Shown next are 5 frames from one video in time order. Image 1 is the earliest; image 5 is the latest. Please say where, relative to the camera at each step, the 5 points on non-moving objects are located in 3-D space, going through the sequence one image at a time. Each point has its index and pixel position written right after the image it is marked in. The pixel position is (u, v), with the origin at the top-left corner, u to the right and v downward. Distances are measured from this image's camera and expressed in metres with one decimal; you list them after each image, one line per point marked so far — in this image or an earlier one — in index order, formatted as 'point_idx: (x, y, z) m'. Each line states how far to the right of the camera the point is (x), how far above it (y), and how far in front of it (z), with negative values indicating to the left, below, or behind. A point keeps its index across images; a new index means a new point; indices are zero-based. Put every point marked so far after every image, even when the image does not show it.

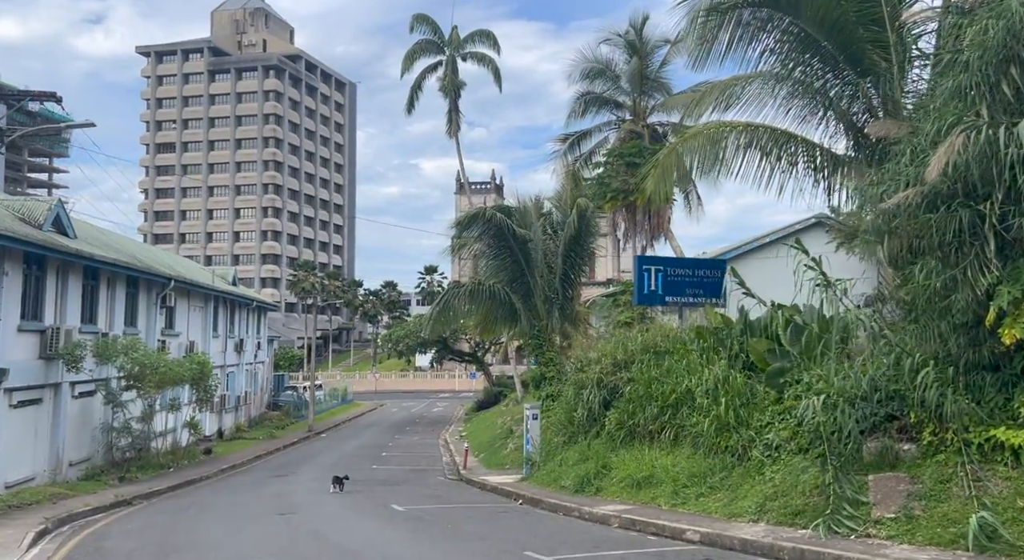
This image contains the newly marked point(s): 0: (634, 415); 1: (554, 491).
0: (+2.0, -2.3, +16.9) m
1: (+0.7, -3.7, +17.8) m
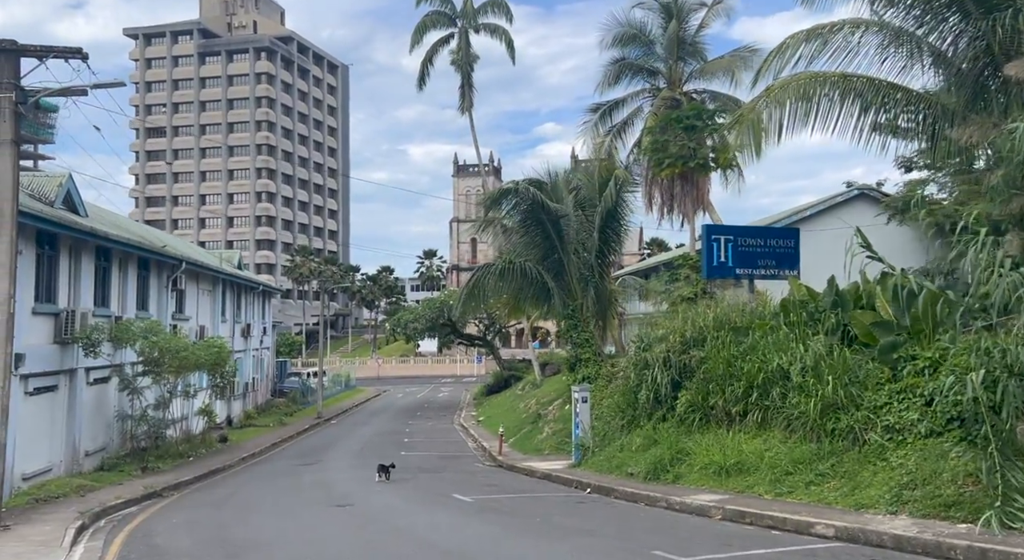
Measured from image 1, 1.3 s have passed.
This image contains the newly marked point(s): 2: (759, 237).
0: (+3.1, -1.8, +15.7) m
1: (+1.8, -3.2, +16.6) m
2: (+4.3, +0.8, +17.6) m
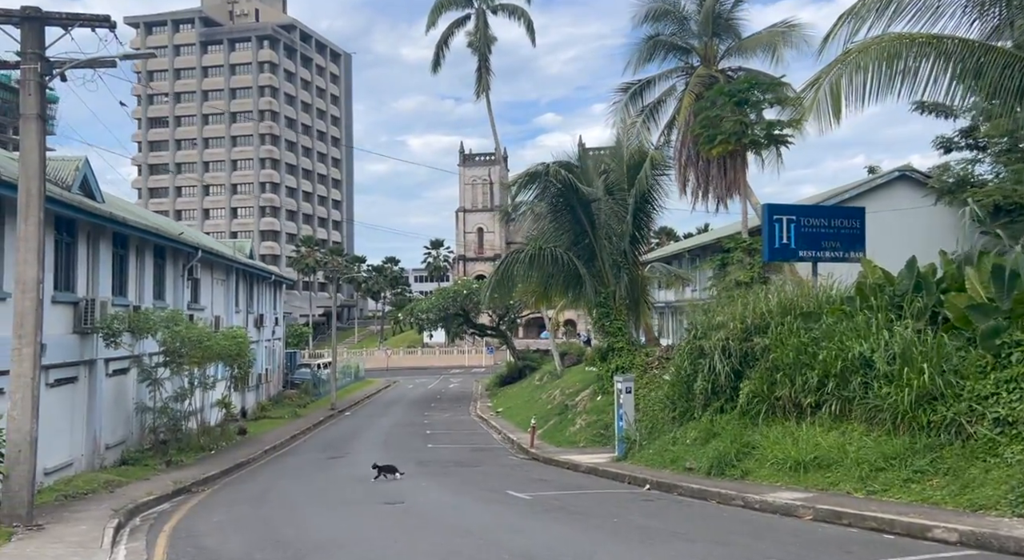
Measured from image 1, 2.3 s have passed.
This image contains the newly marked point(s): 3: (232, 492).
0: (+3.9, -1.6, +14.9) m
1: (+2.6, -3.0, +15.8) m
2: (+5.1, +1.0, +16.7) m
3: (-4.6, -3.5, +16.9) m
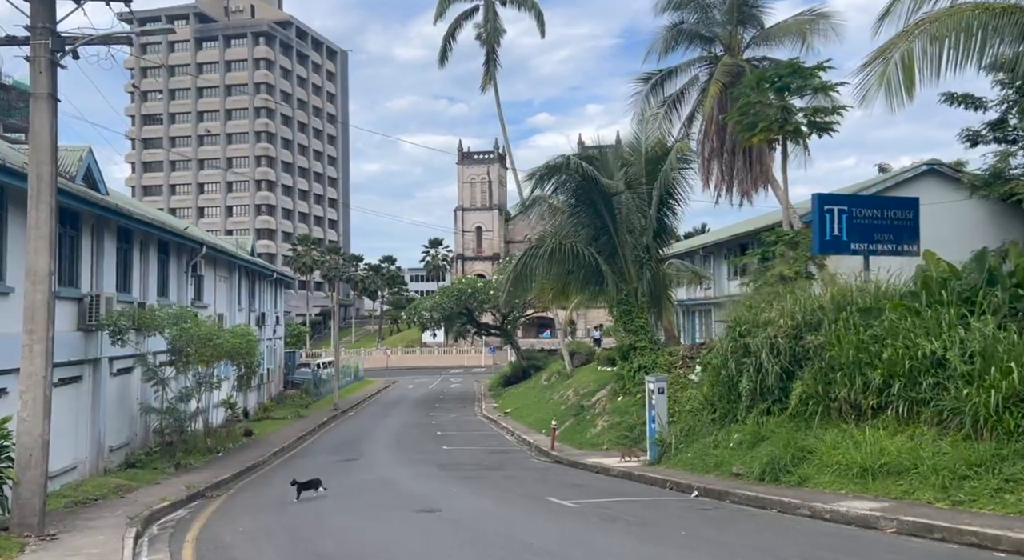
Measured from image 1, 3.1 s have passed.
0: (+4.4, -1.5, +14.0) m
1: (+3.1, -2.9, +14.9) m
2: (+5.6, +1.1, +15.9) m
3: (-4.1, -3.4, +16.0) m
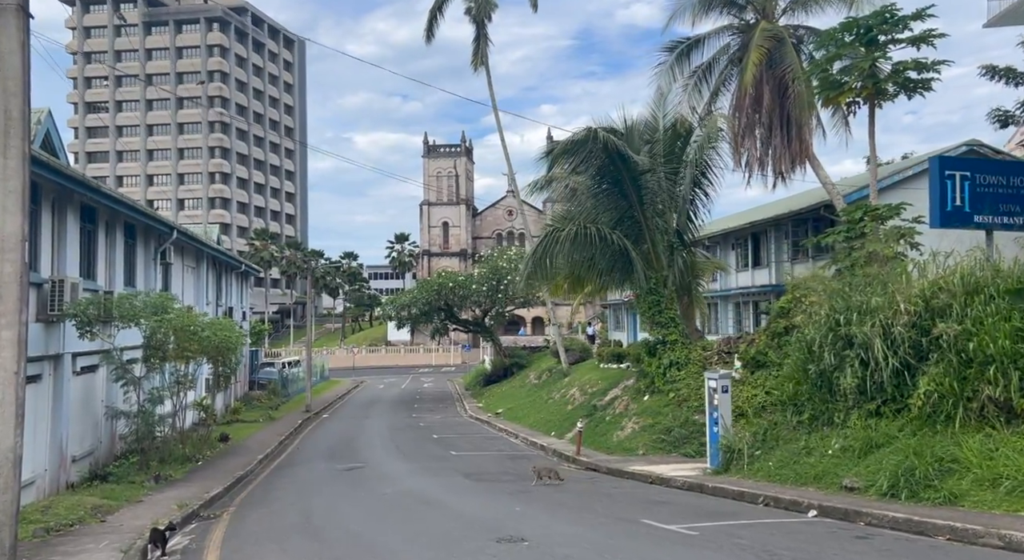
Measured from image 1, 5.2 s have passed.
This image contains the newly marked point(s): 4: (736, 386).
0: (+5.4, -1.2, +11.6) m
1: (+4.0, -2.6, +12.5) m
2: (+6.5, +1.4, +13.5) m
3: (-3.3, -3.1, +13.2) m
4: (+3.8, -1.9, +18.4) m
